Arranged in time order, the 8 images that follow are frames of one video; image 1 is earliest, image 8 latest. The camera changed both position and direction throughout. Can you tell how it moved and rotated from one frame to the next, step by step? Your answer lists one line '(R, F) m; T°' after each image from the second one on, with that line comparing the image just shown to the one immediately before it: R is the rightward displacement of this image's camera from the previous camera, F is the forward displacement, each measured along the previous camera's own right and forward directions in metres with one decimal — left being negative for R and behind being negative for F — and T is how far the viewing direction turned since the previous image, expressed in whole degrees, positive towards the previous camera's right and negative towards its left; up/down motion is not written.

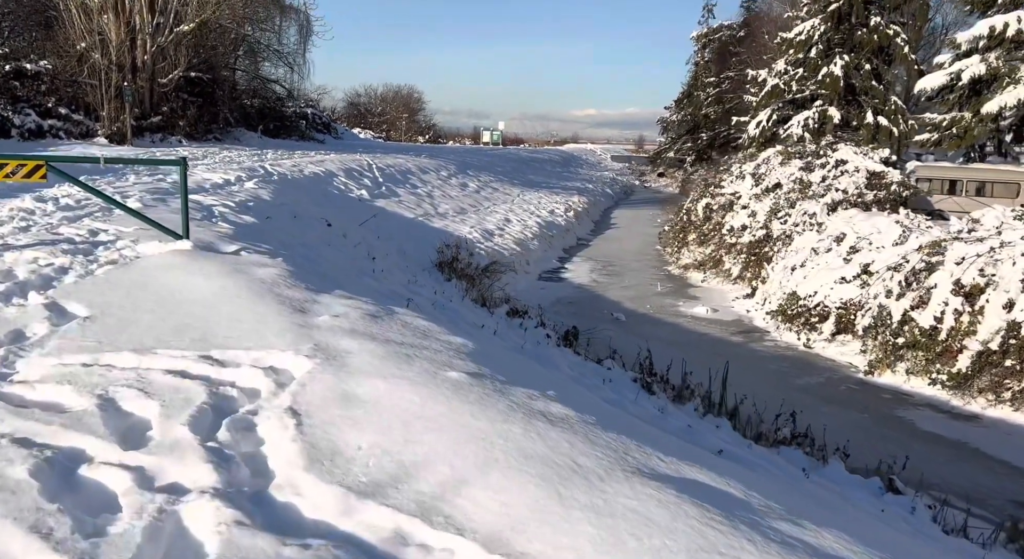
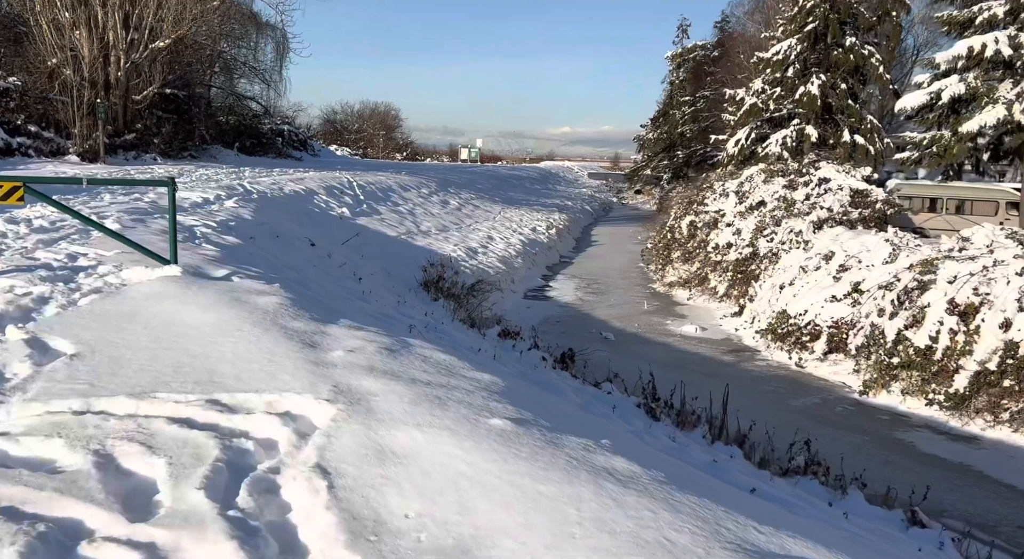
(-0.1, +0.2) m; +2°
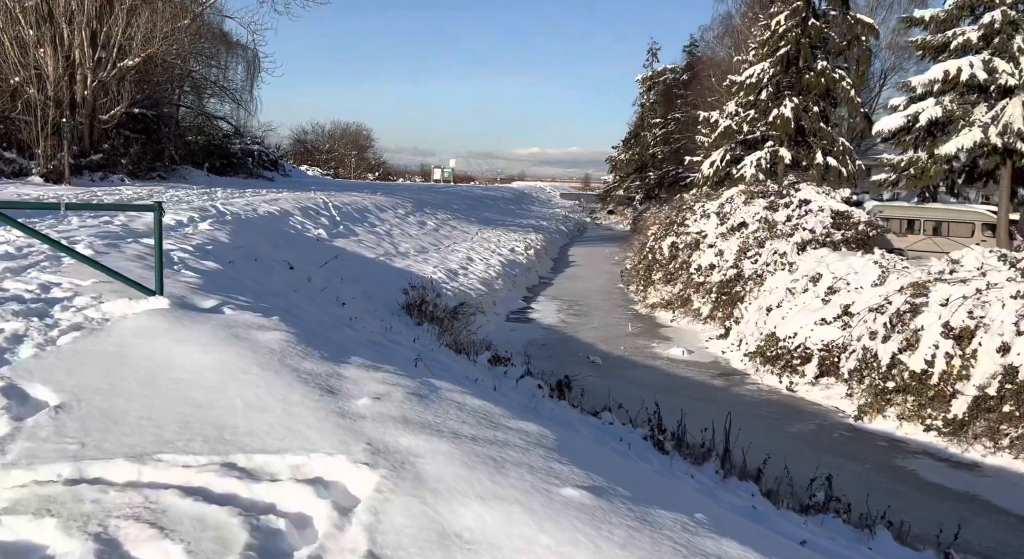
(-0.2, +0.2) m; +2°
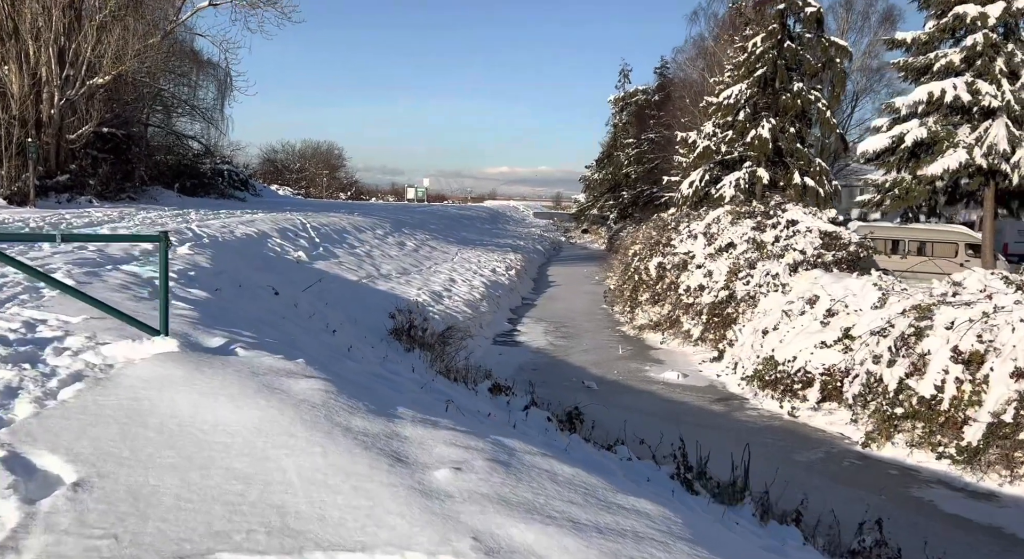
(-0.3, +0.3) m; +2°
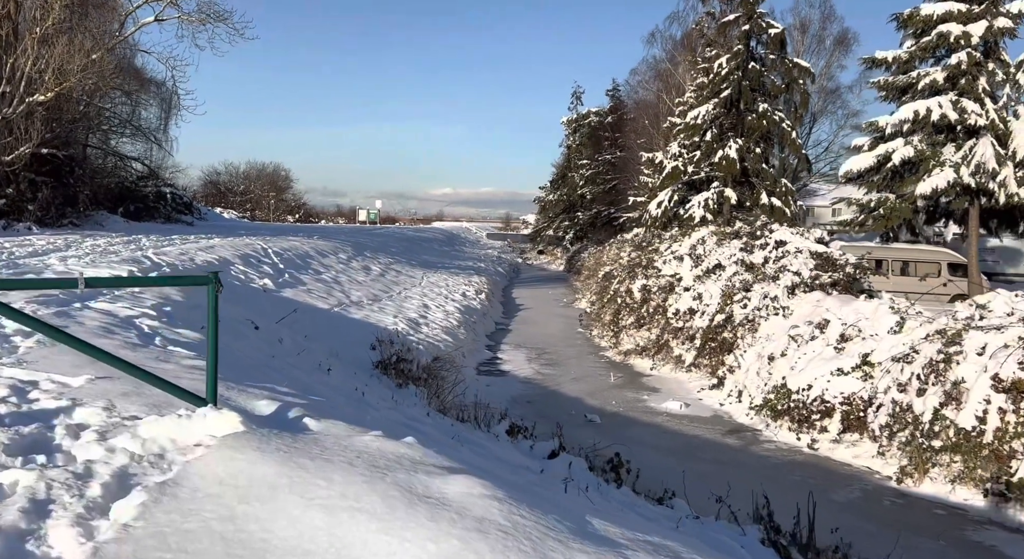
(-0.6, +0.6) m; +4°
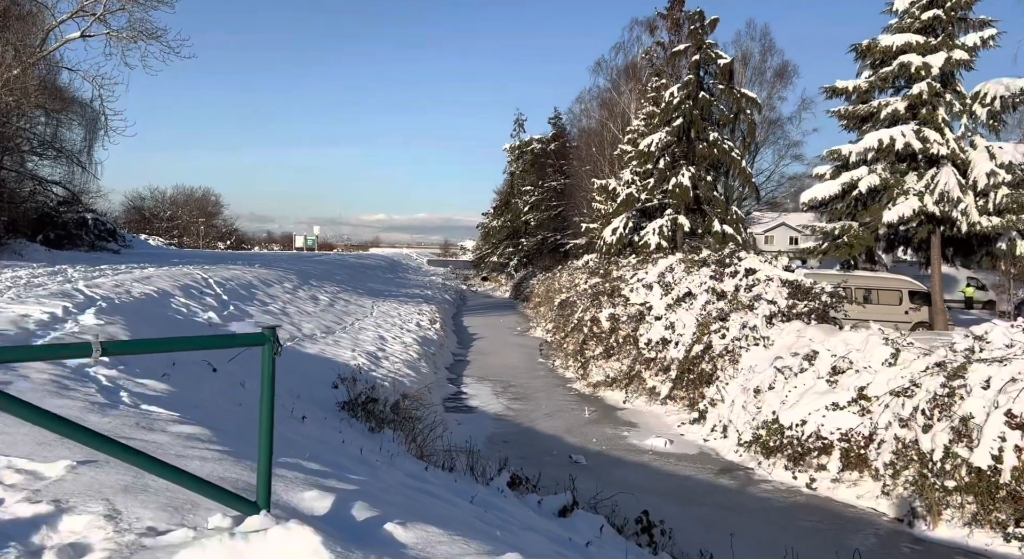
(-0.5, +0.6) m; +5°
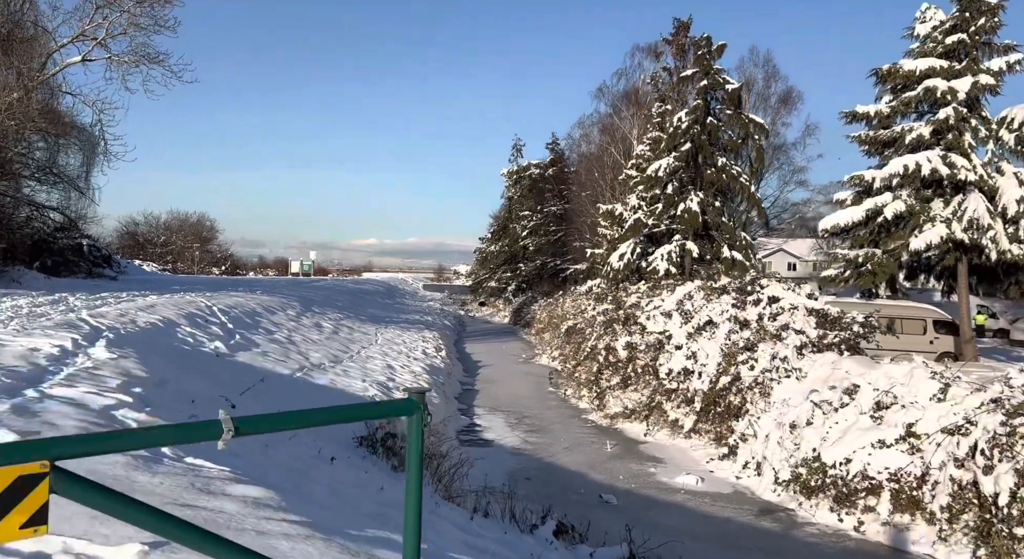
(-0.4, +0.4) m; +1°
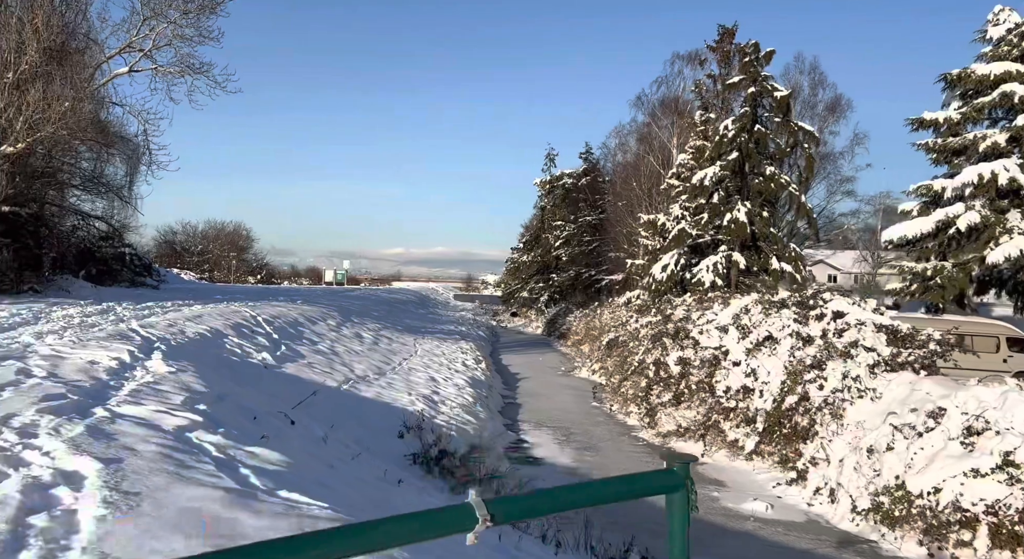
(-0.4, +0.4) m; -2°
